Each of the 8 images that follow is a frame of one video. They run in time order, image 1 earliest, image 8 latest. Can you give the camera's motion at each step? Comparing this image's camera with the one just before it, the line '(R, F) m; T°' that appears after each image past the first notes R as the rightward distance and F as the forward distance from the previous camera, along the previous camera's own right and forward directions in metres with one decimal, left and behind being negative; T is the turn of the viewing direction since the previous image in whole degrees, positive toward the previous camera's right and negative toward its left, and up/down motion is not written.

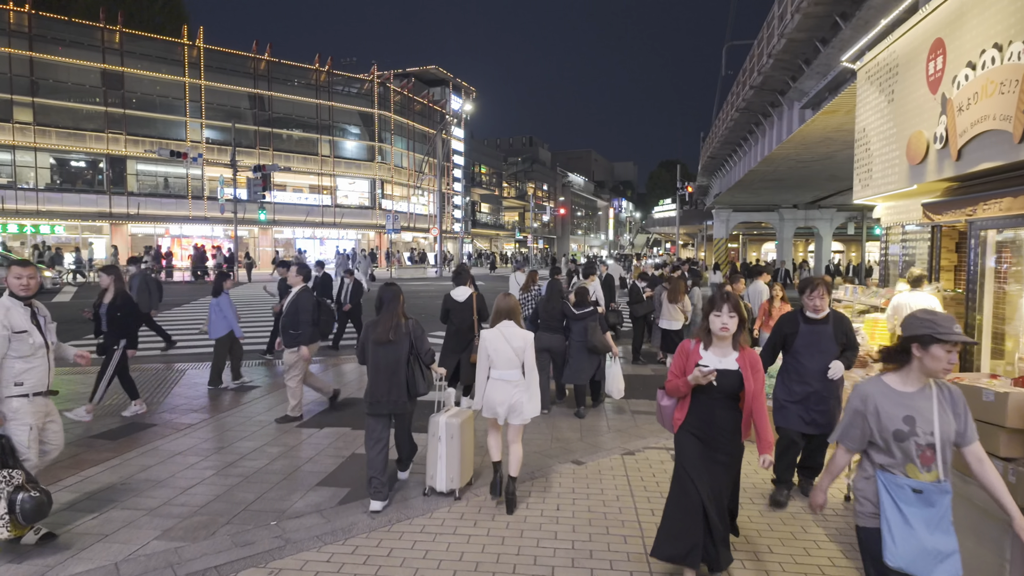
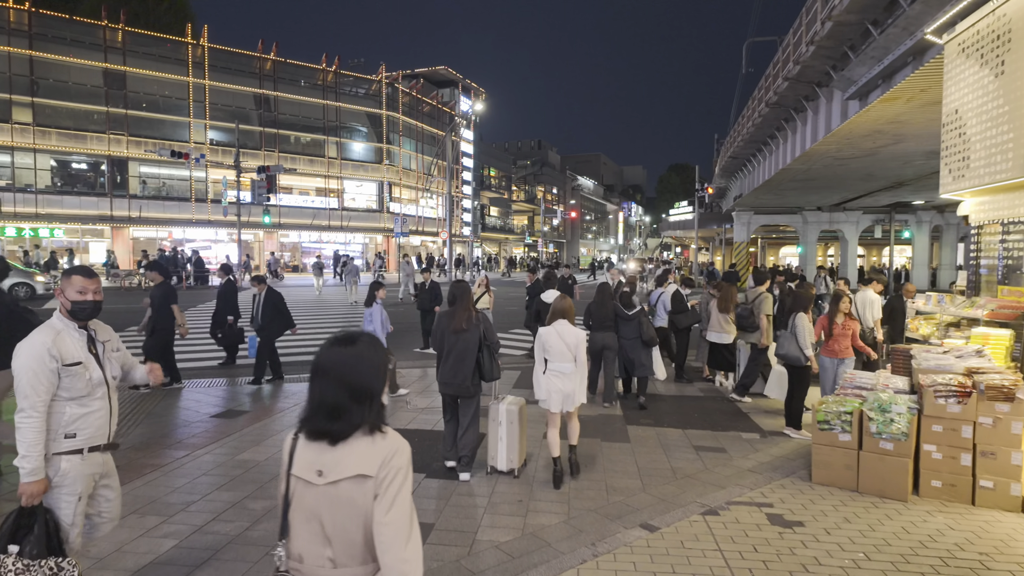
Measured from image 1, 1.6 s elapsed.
(-0.3, +1.3) m; -1°
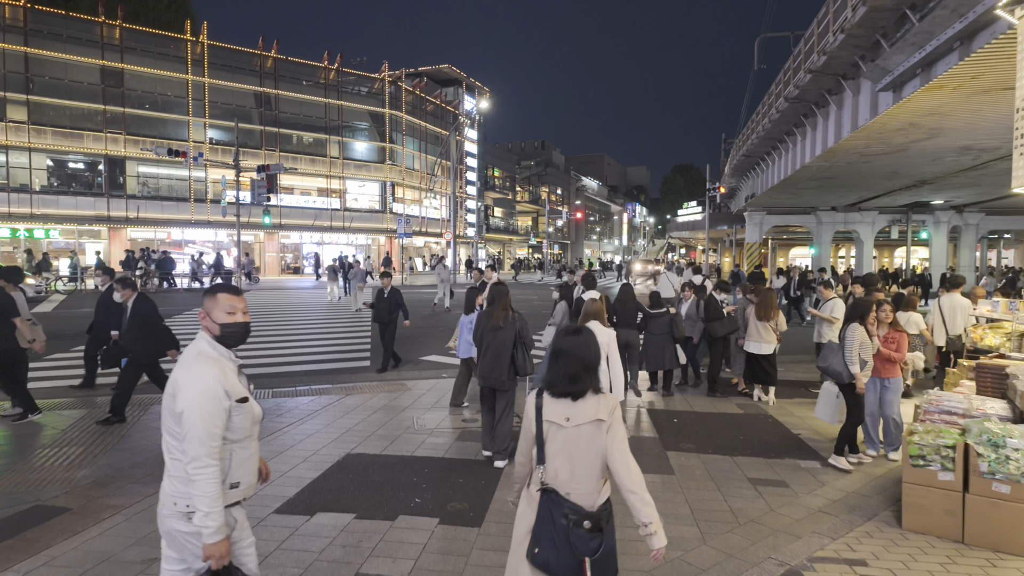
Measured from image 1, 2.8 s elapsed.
(-0.2, +0.9) m; 0°
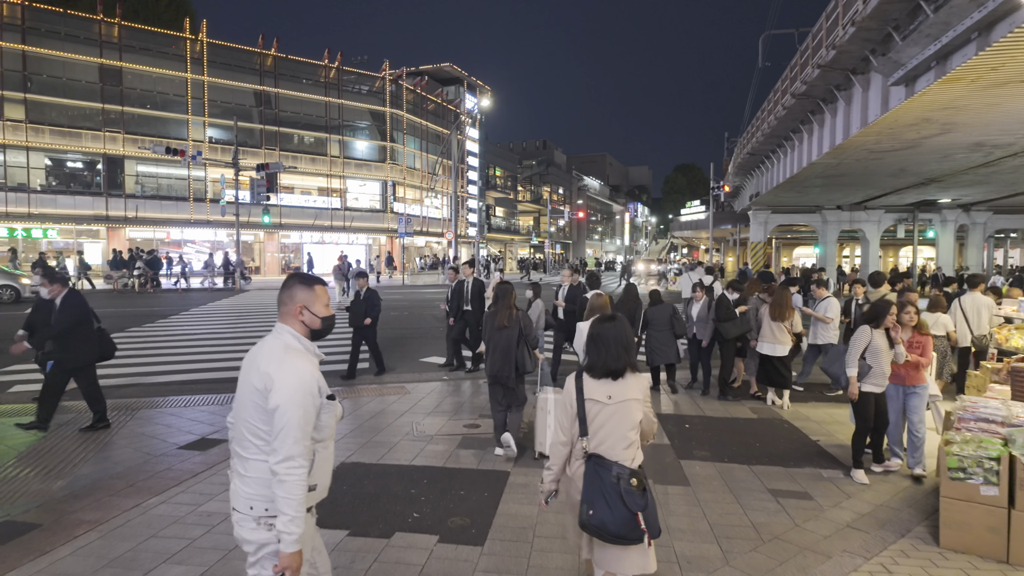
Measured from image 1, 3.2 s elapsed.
(0.0, +0.3) m; 0°
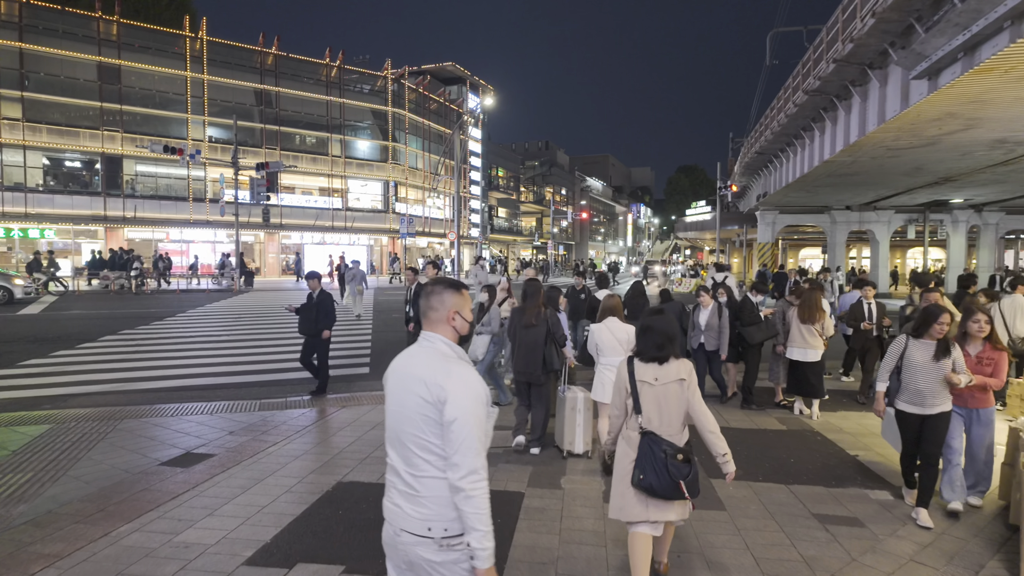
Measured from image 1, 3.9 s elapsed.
(-0.1, +0.5) m; 0°
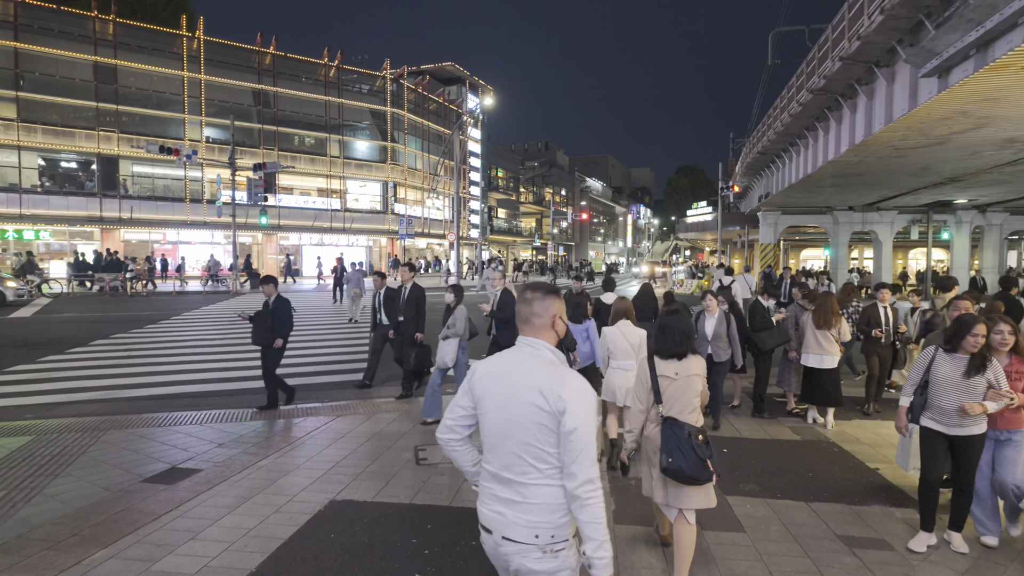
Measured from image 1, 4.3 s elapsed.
(0.0, +0.3) m; 0°
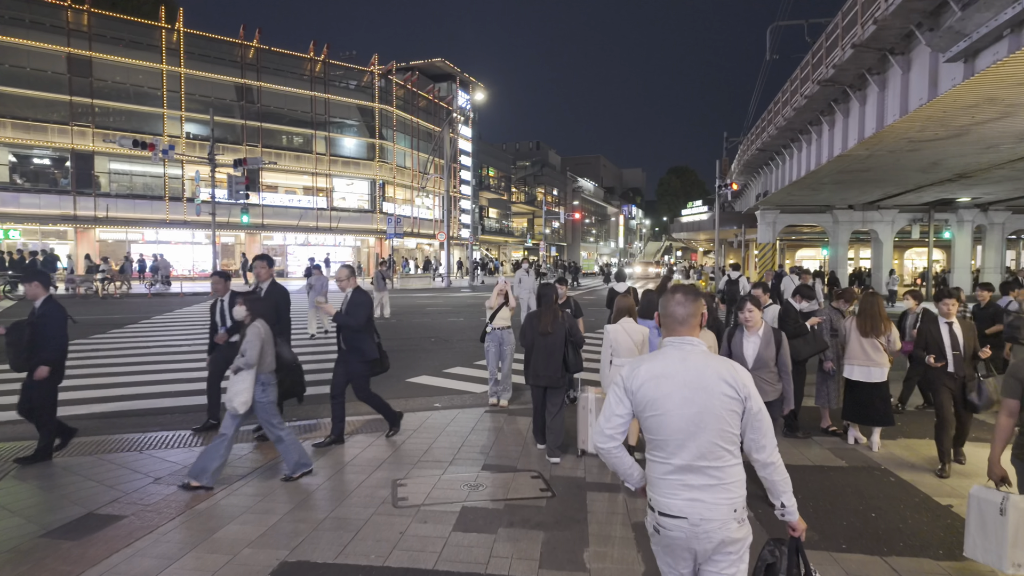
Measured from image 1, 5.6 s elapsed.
(-0.1, +1.1) m; +1°
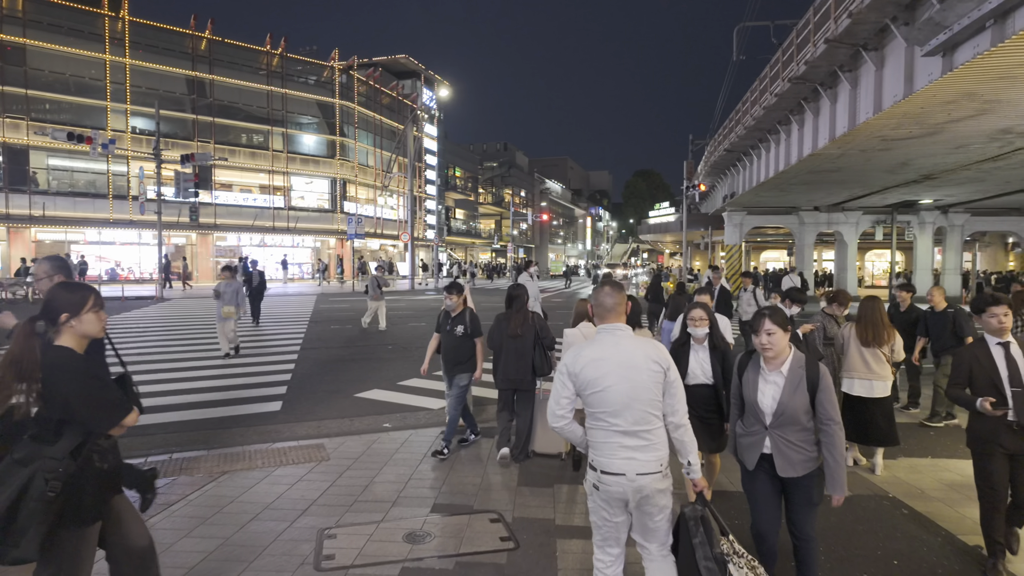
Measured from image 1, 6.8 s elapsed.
(+0.1, +0.9) m; +3°
